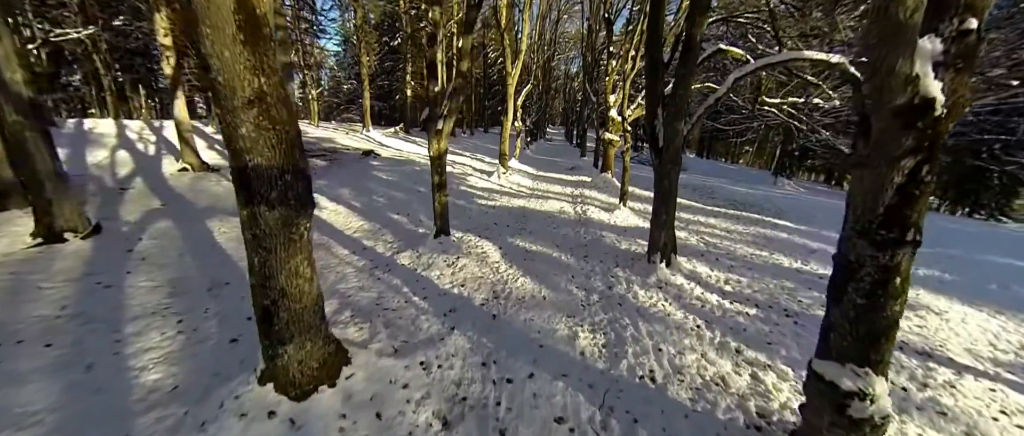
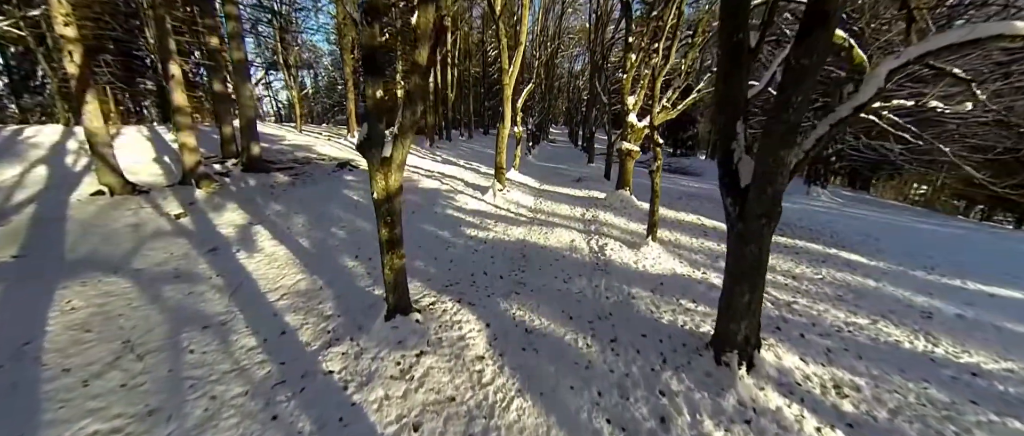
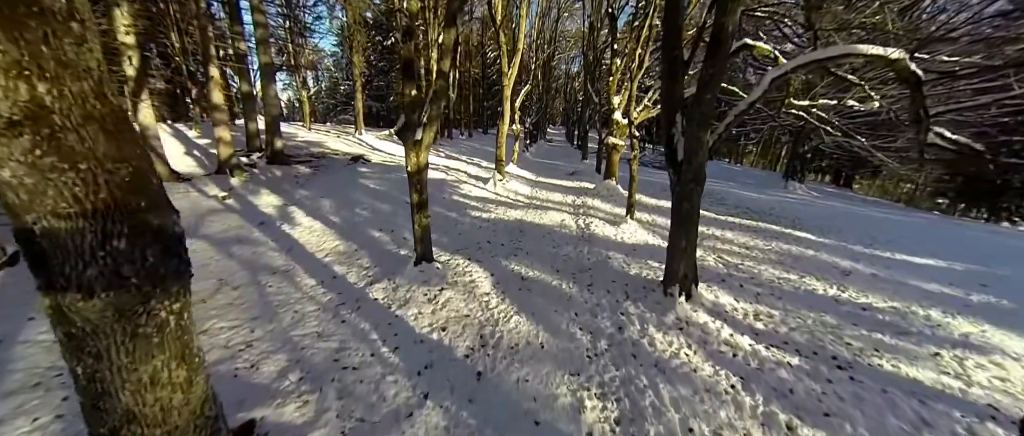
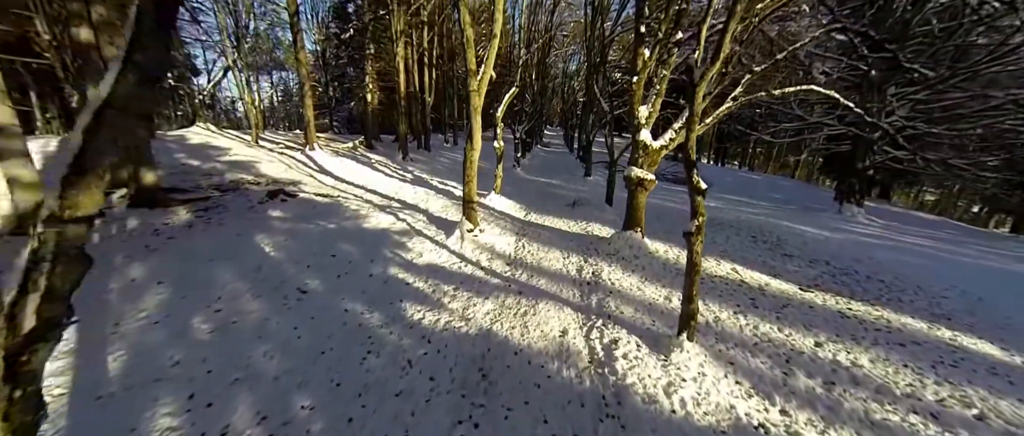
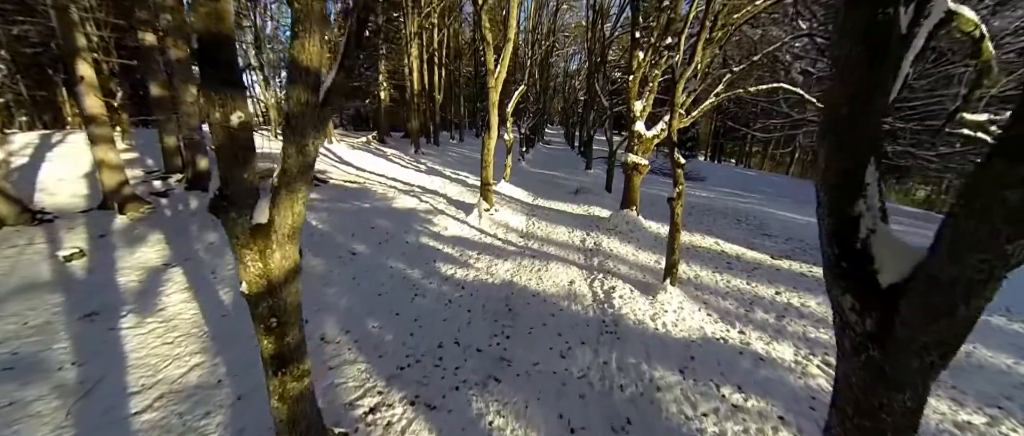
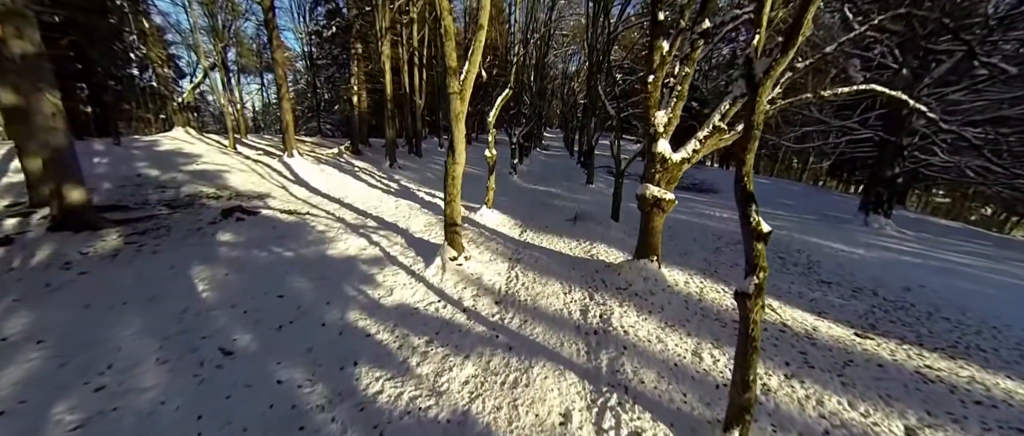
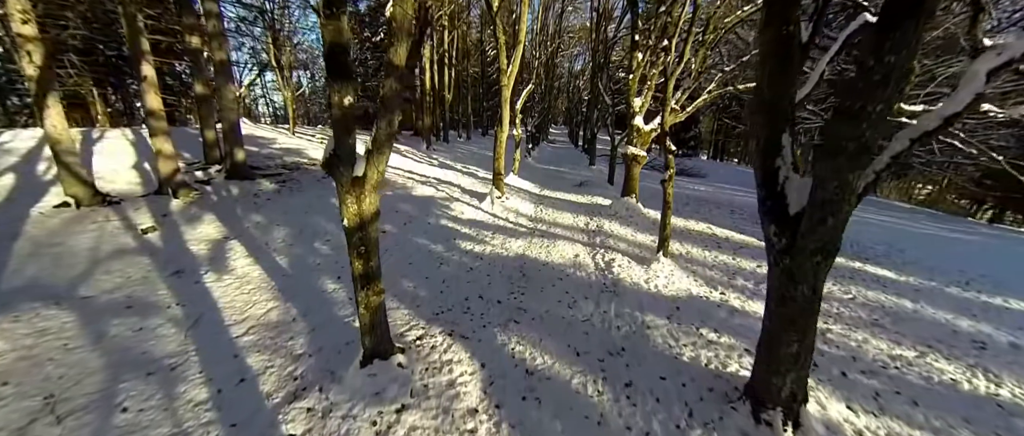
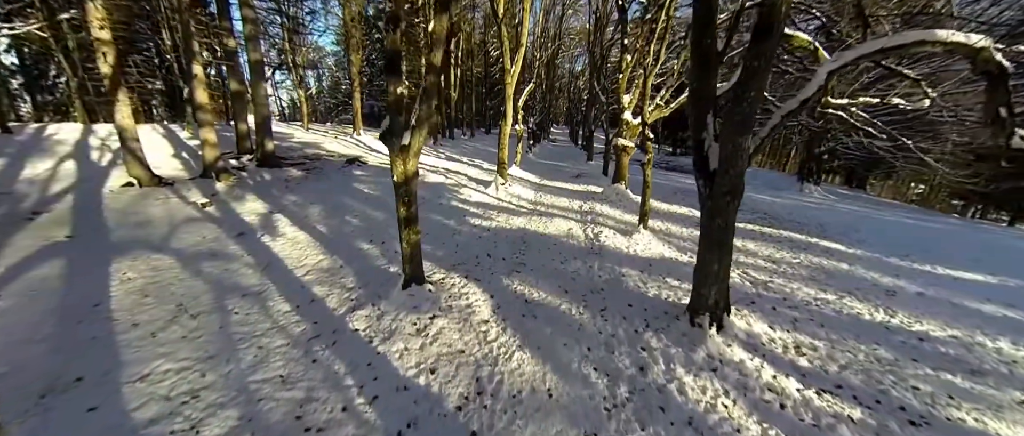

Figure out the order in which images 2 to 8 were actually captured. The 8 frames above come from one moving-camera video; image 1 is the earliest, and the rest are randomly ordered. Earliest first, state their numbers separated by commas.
3, 8, 2, 7, 5, 4, 6
